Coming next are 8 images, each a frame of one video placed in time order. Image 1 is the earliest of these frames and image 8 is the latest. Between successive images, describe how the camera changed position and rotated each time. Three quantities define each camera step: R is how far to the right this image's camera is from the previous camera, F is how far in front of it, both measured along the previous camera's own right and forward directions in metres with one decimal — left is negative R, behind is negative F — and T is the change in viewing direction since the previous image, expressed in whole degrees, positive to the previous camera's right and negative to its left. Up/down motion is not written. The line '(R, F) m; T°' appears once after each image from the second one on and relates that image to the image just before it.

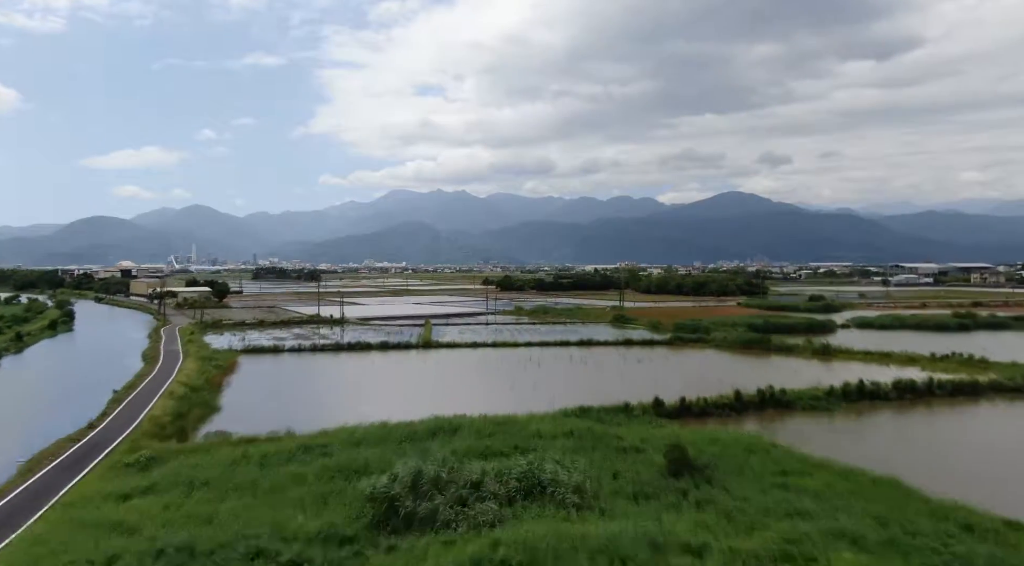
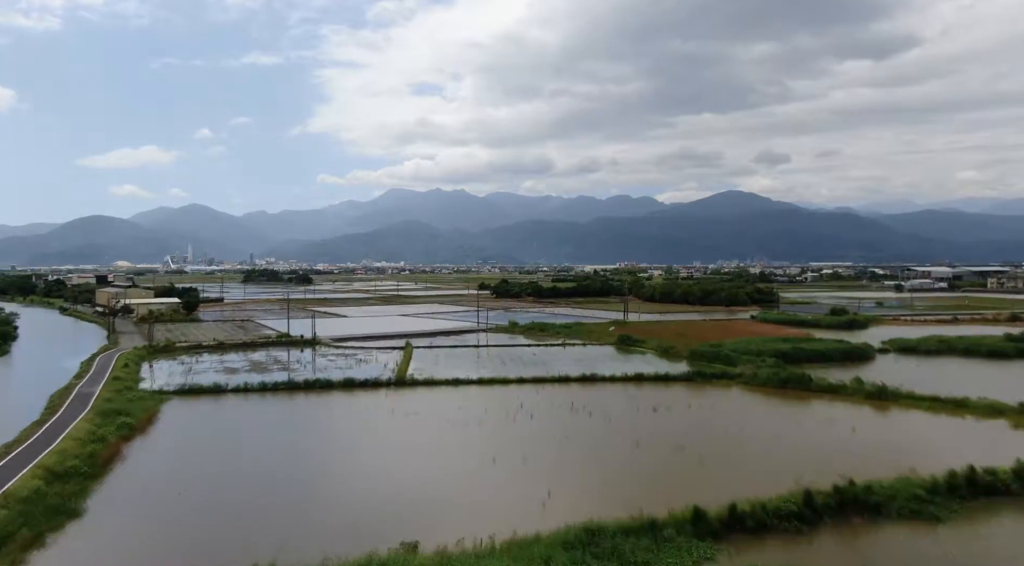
(+0.1, +1.9) m; 0°
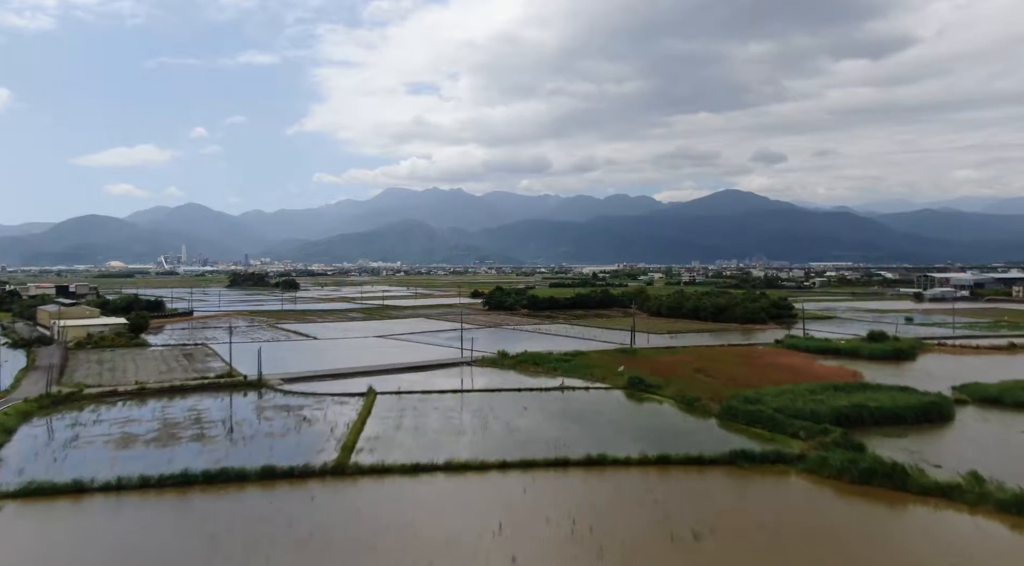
(+0.2, +2.7) m; 0°
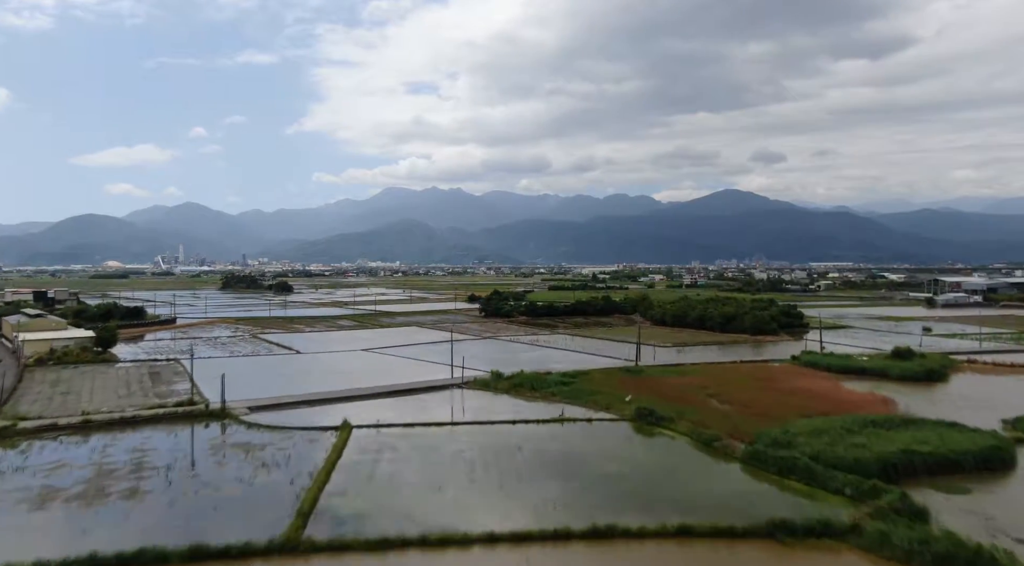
(+0.1, +1.4) m; 0°
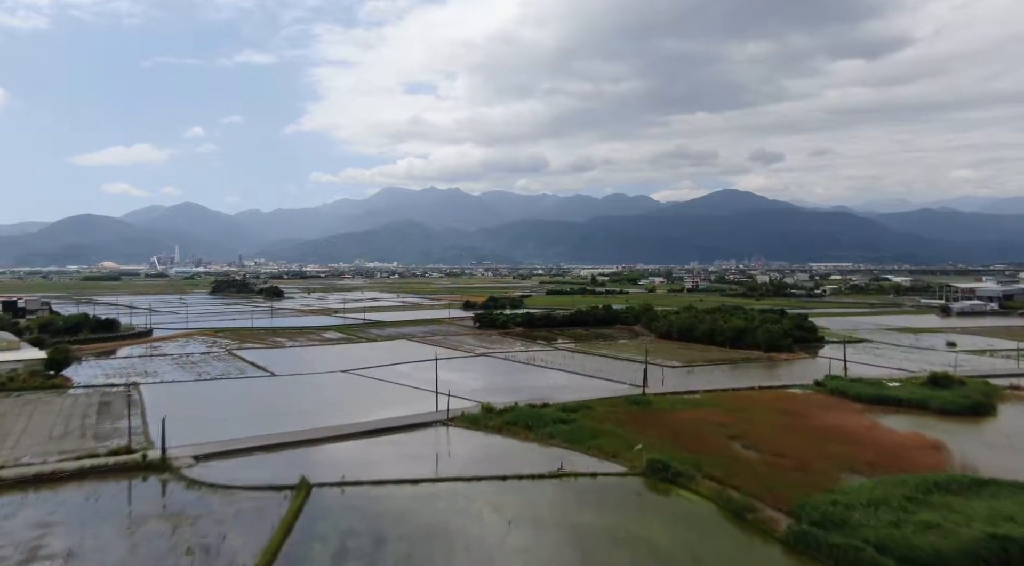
(+0.1, +1.7) m; 0°
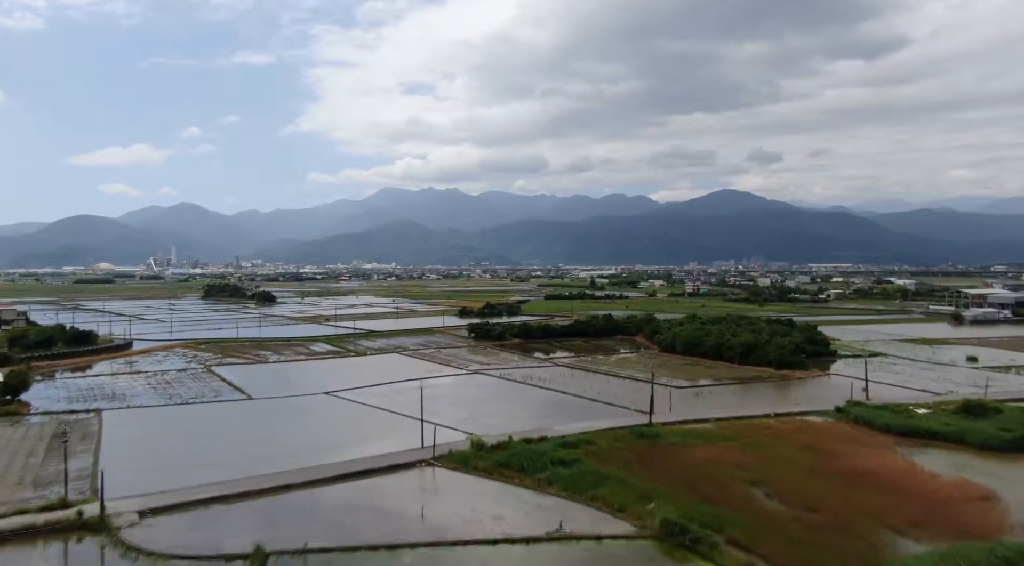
(+0.1, +1.3) m; 0°
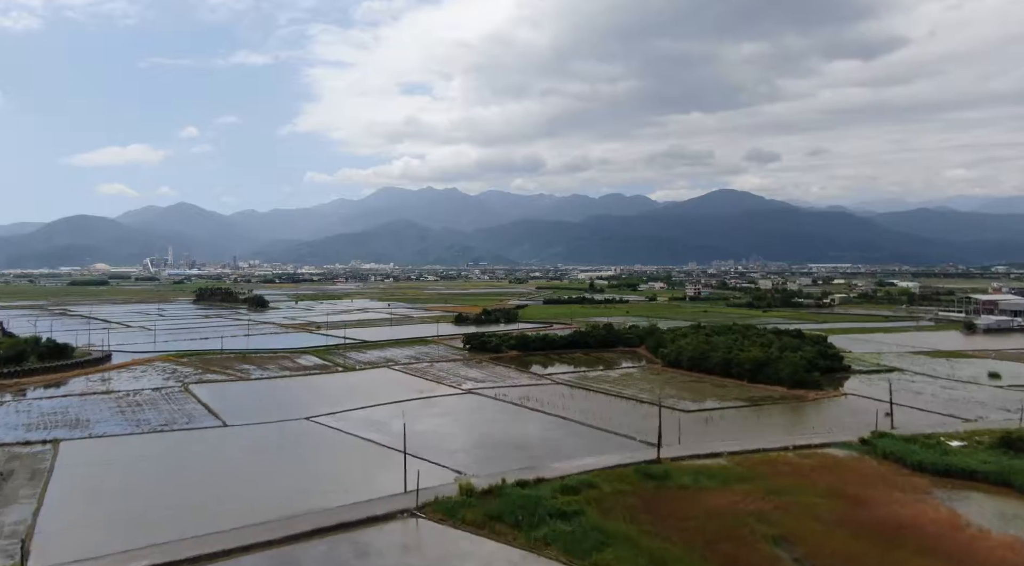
(+0.1, +1.2) m; 0°
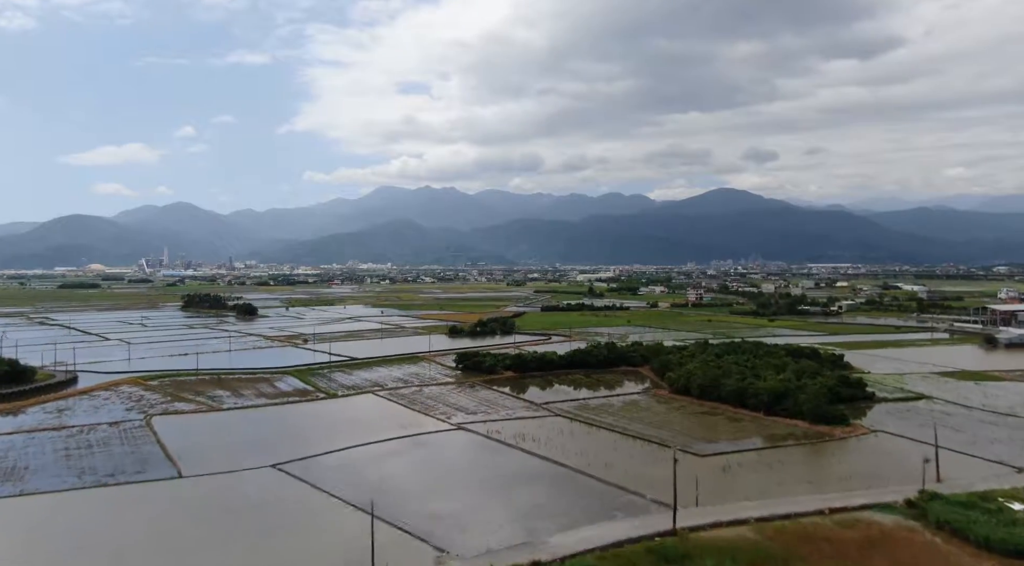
(+0.1, +1.8) m; 0°
